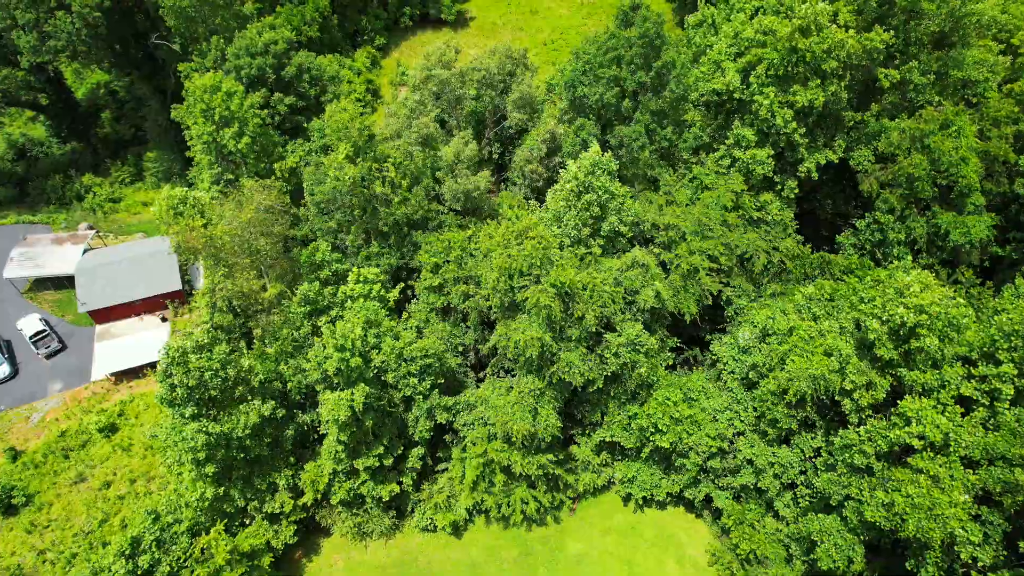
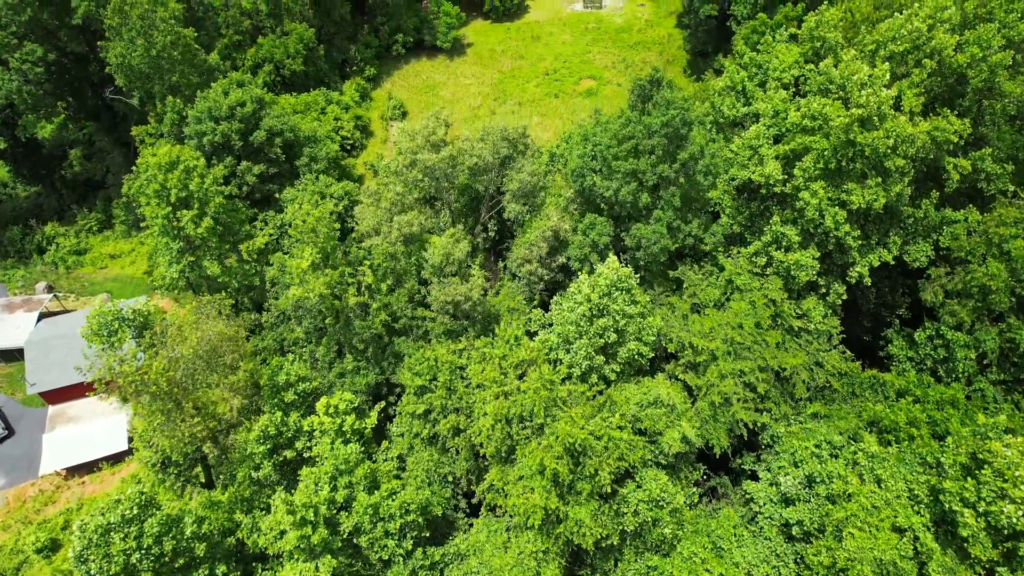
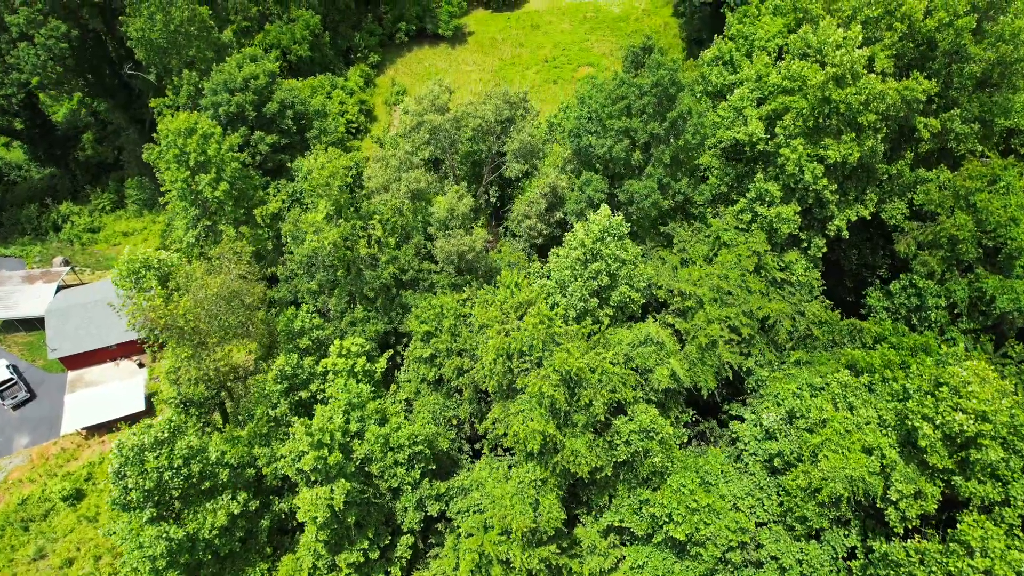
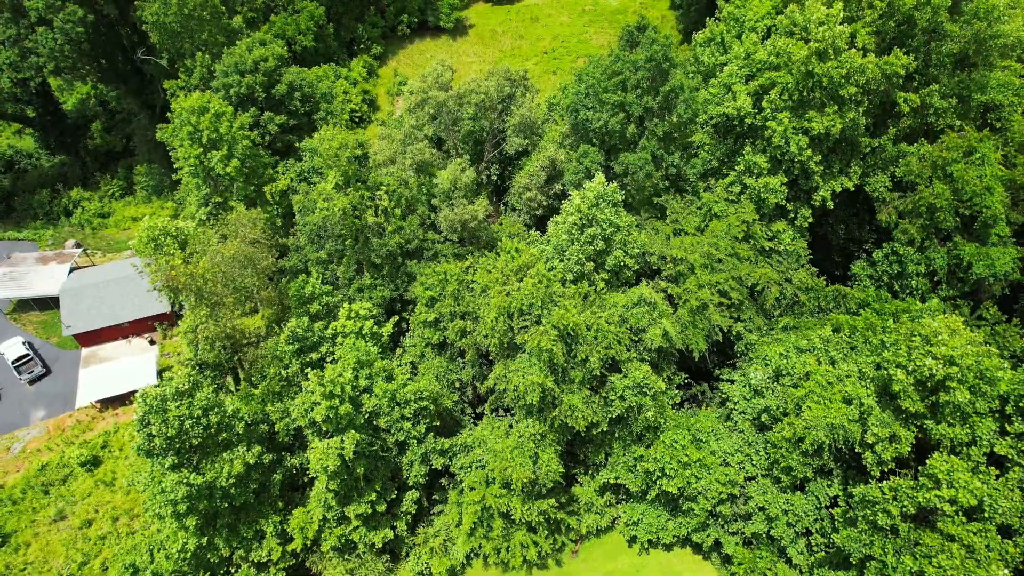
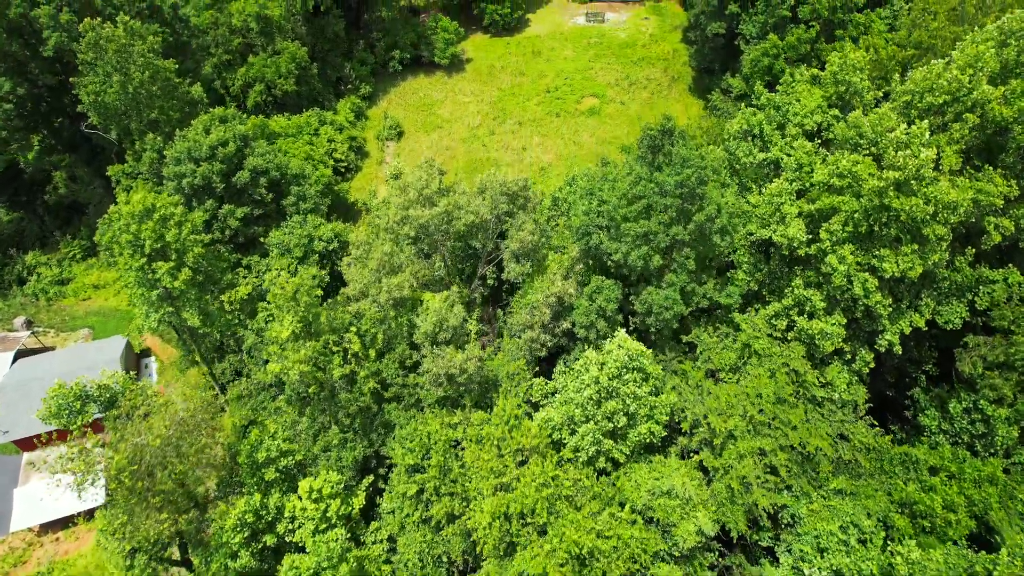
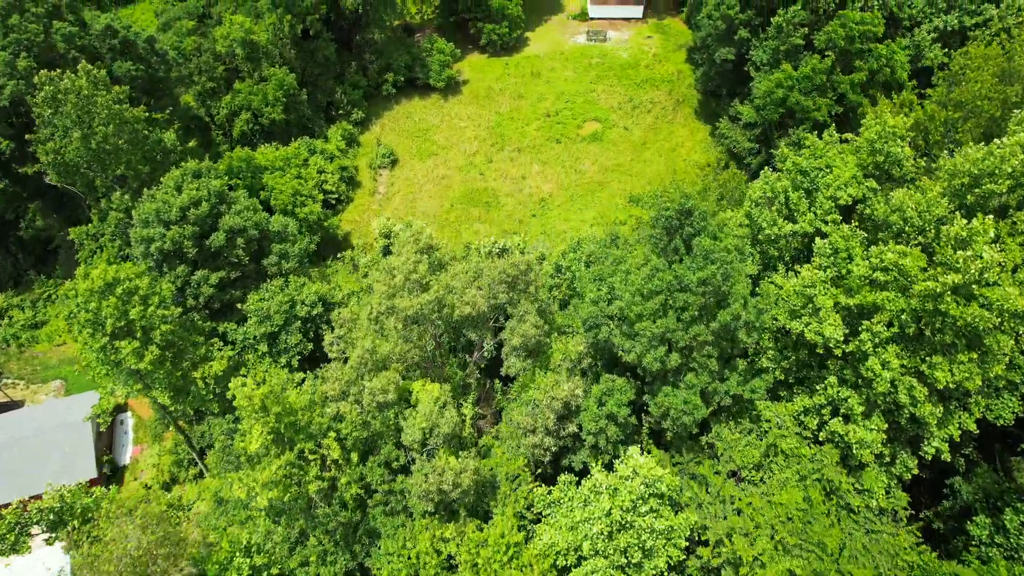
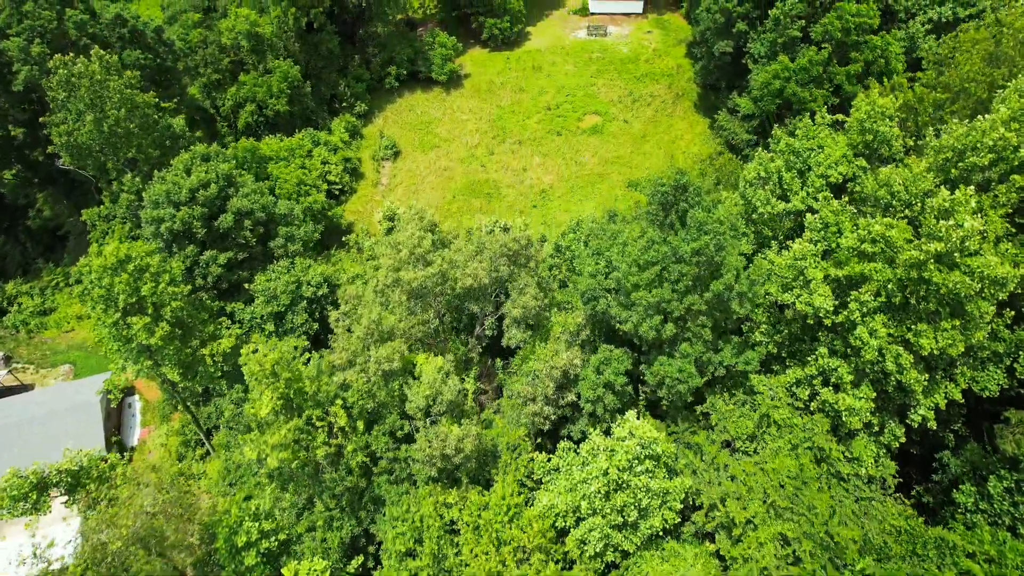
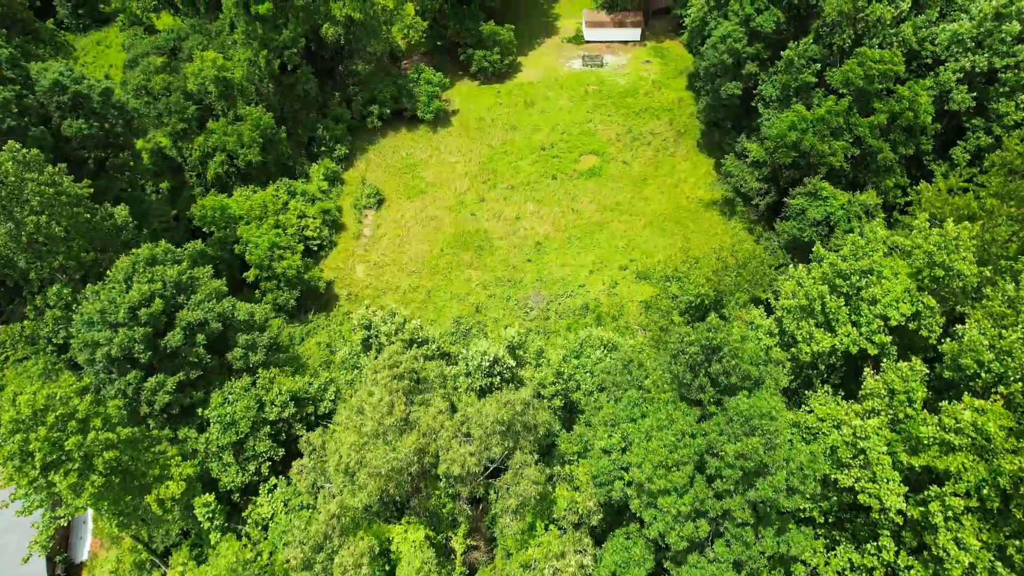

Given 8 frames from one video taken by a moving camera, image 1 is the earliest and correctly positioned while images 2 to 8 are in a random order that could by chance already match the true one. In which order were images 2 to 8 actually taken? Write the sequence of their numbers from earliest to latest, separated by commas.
4, 3, 2, 5, 7, 6, 8
